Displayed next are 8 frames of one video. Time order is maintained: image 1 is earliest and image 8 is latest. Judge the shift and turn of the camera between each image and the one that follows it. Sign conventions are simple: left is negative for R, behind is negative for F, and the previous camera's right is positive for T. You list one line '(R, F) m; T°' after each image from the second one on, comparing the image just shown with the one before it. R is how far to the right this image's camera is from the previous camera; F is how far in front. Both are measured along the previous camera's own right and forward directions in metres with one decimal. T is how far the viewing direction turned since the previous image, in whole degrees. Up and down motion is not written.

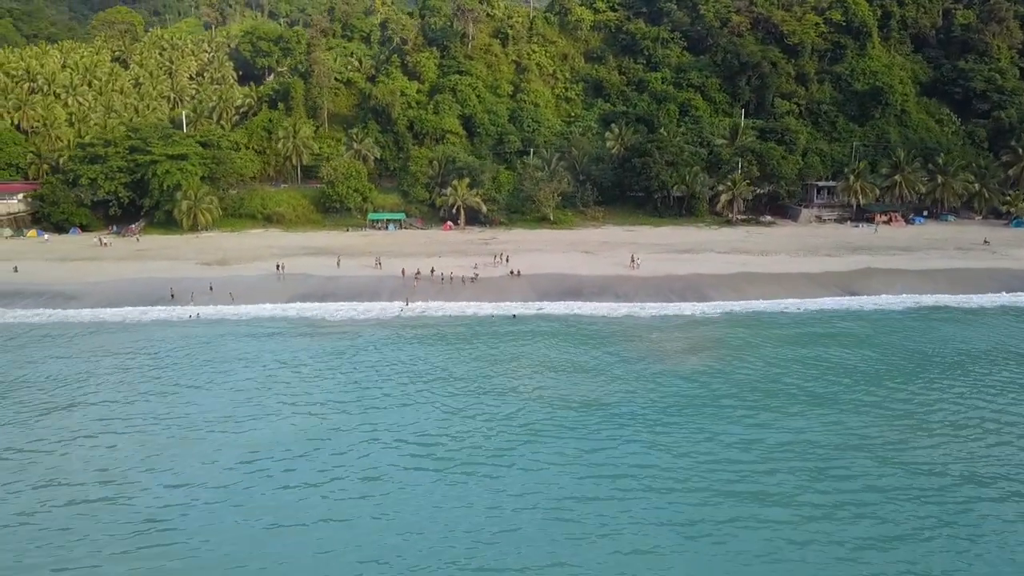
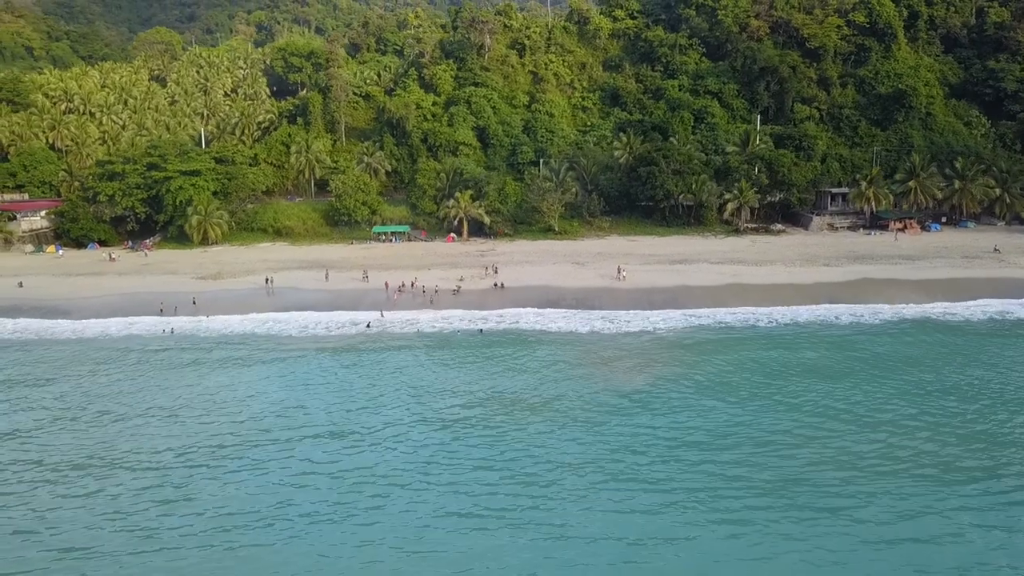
(+2.9, +0.3) m; -4°
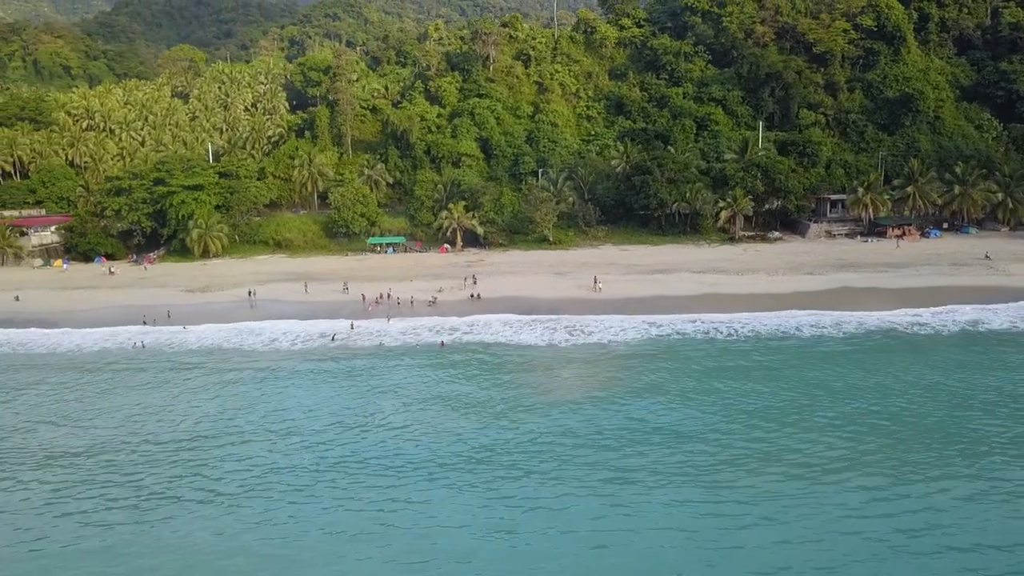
(+2.6, 0.0) m; -3°
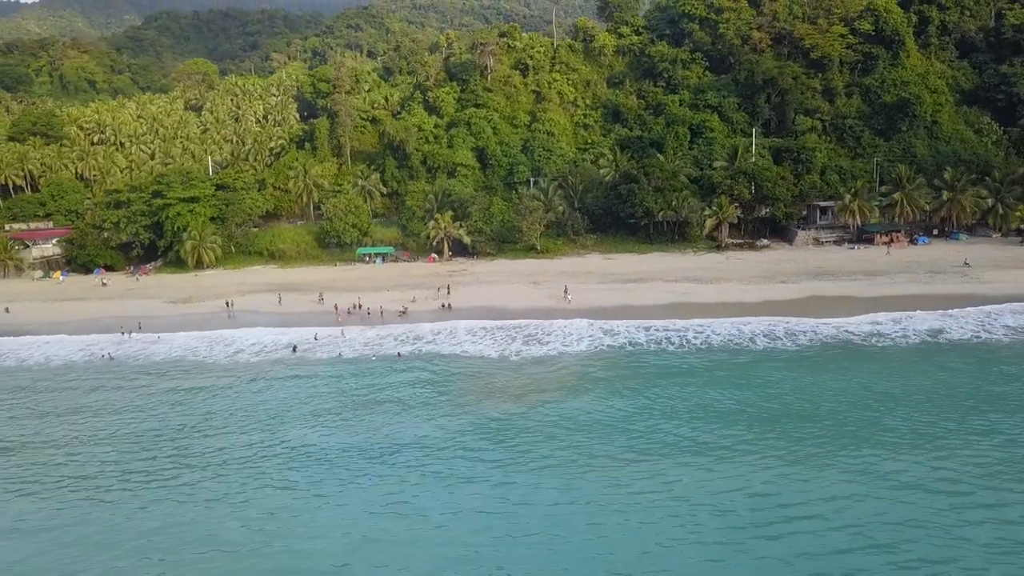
(+2.5, -0.1) m; -2°
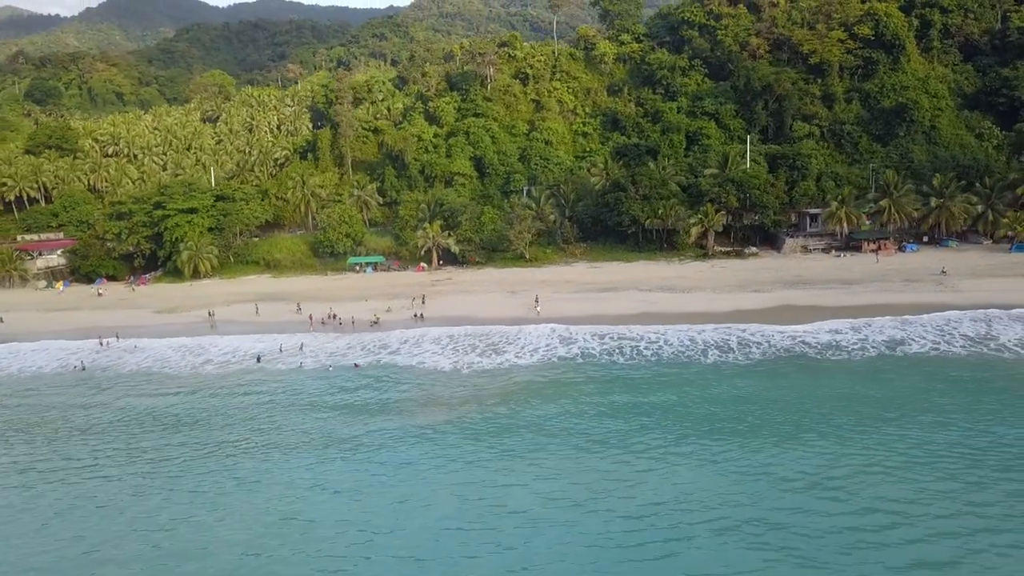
(+2.6, -0.2) m; -2°
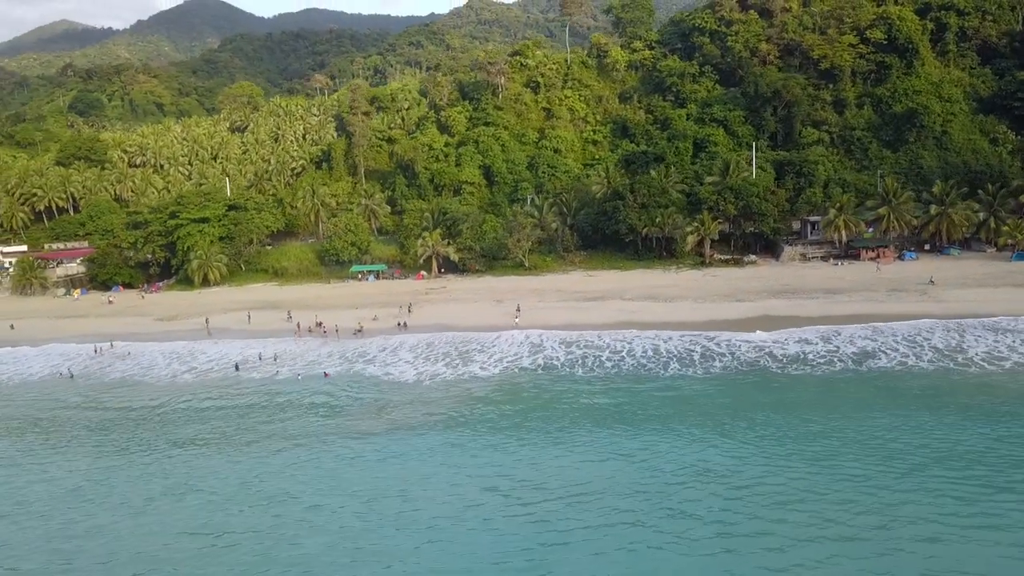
(+2.6, -0.3) m; -3°
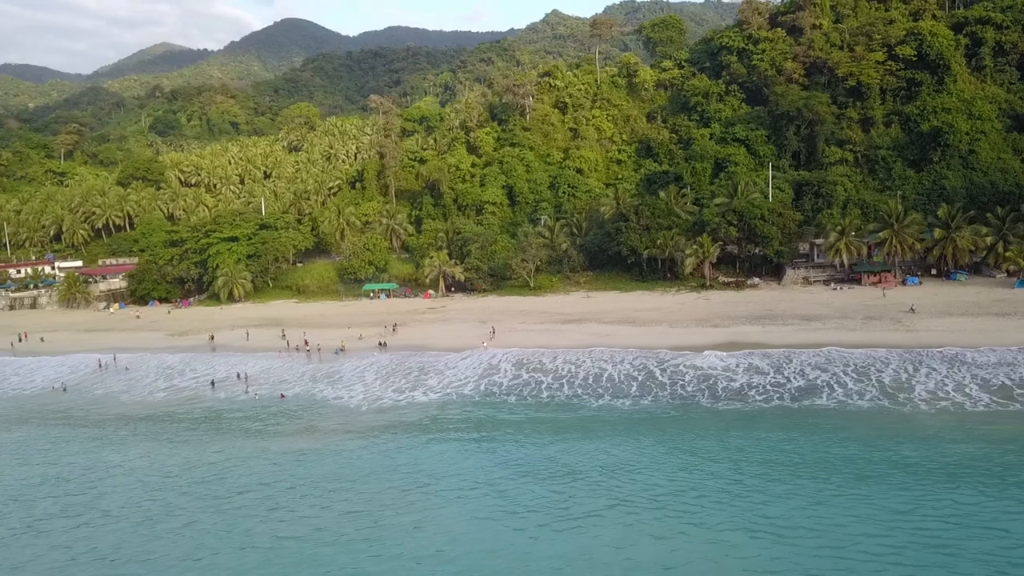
(+4.6, -0.5) m; -6°
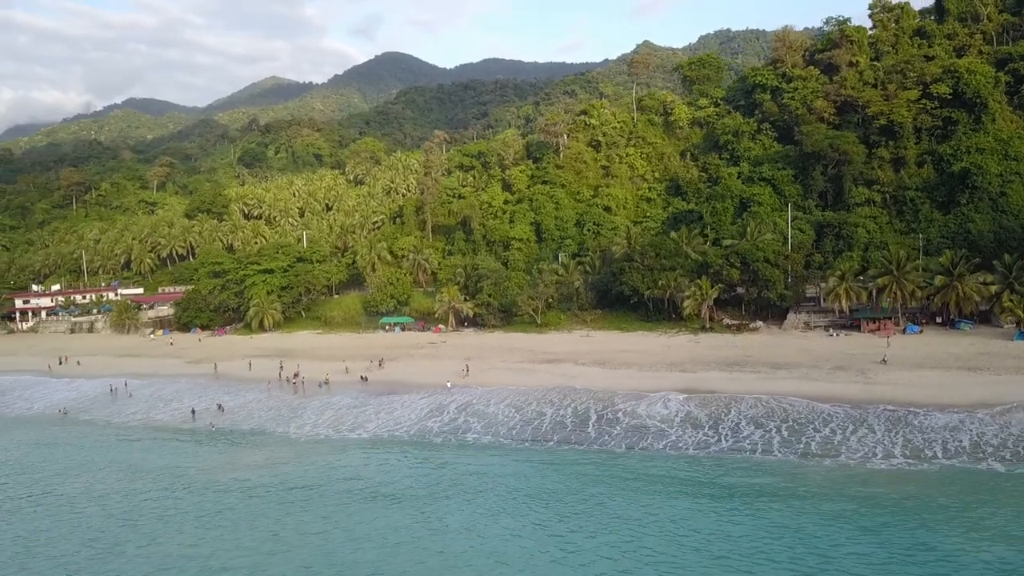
(+5.4, -0.6) m; -7°
